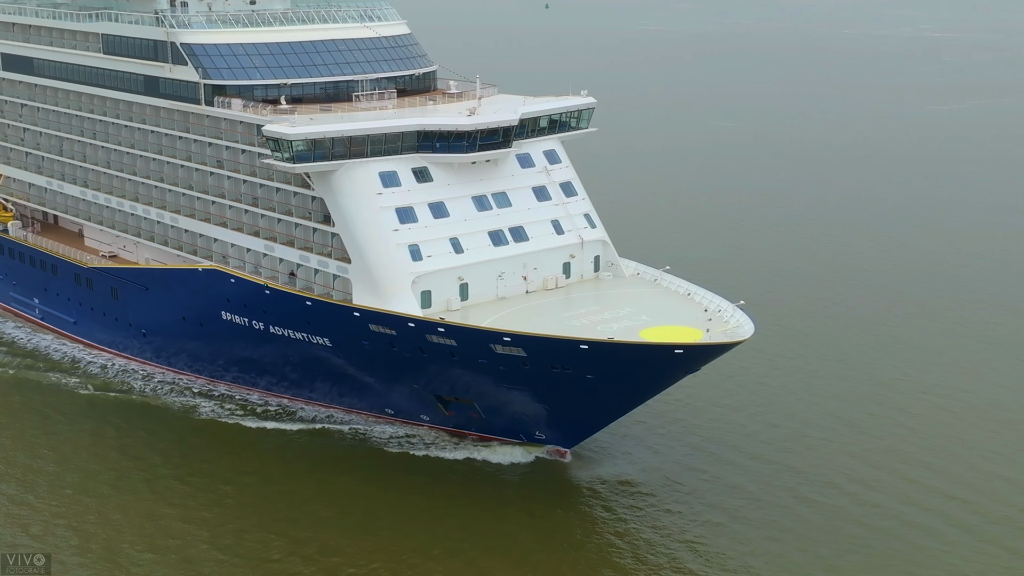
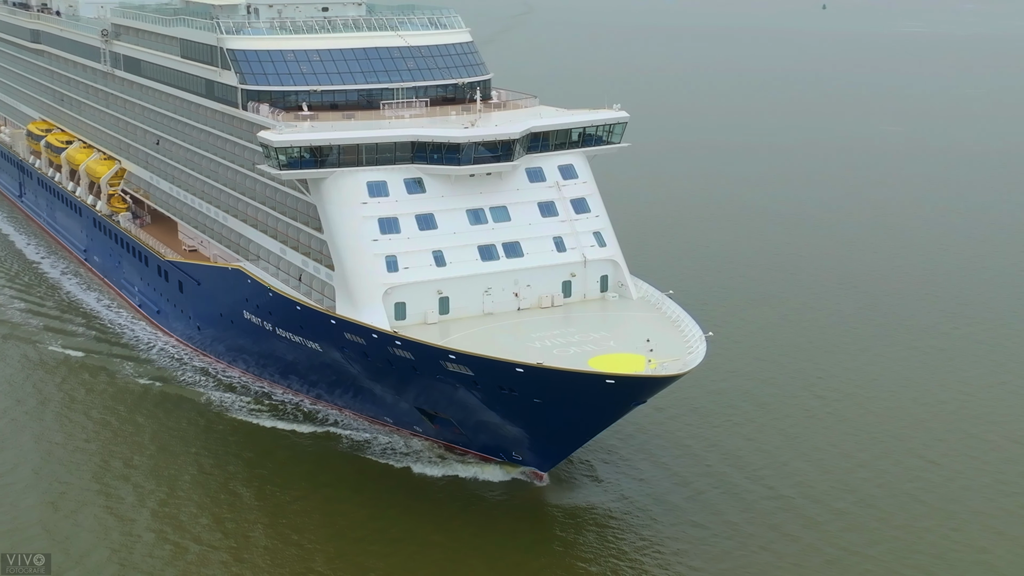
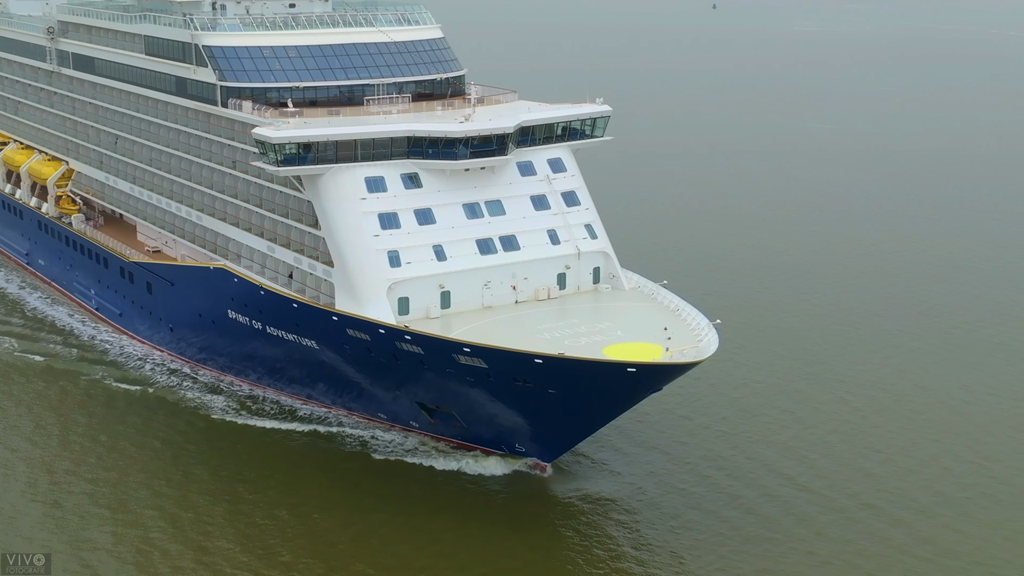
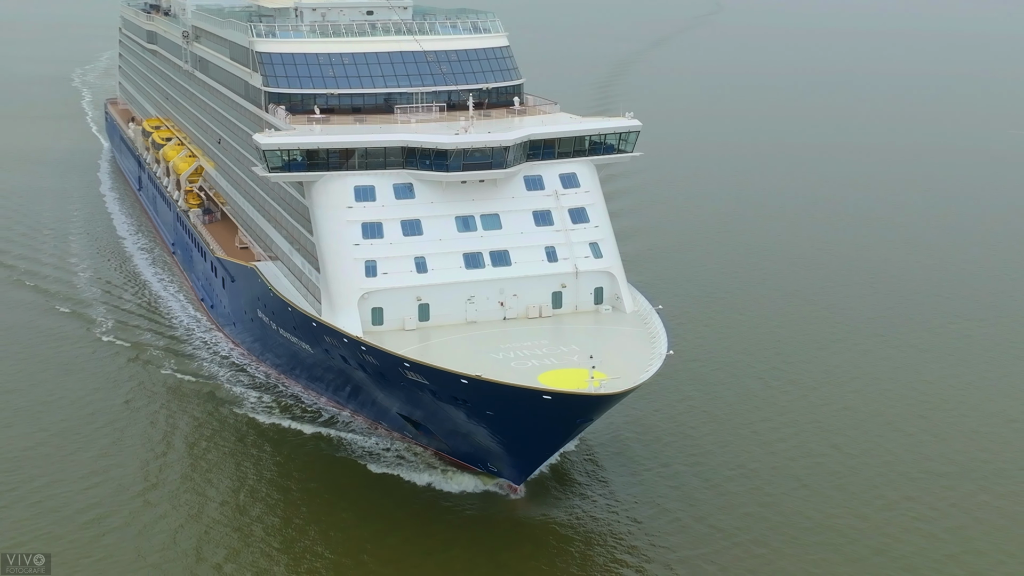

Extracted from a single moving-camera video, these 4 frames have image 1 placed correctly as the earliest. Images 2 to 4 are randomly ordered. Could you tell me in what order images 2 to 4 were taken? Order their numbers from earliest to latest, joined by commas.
3, 2, 4
